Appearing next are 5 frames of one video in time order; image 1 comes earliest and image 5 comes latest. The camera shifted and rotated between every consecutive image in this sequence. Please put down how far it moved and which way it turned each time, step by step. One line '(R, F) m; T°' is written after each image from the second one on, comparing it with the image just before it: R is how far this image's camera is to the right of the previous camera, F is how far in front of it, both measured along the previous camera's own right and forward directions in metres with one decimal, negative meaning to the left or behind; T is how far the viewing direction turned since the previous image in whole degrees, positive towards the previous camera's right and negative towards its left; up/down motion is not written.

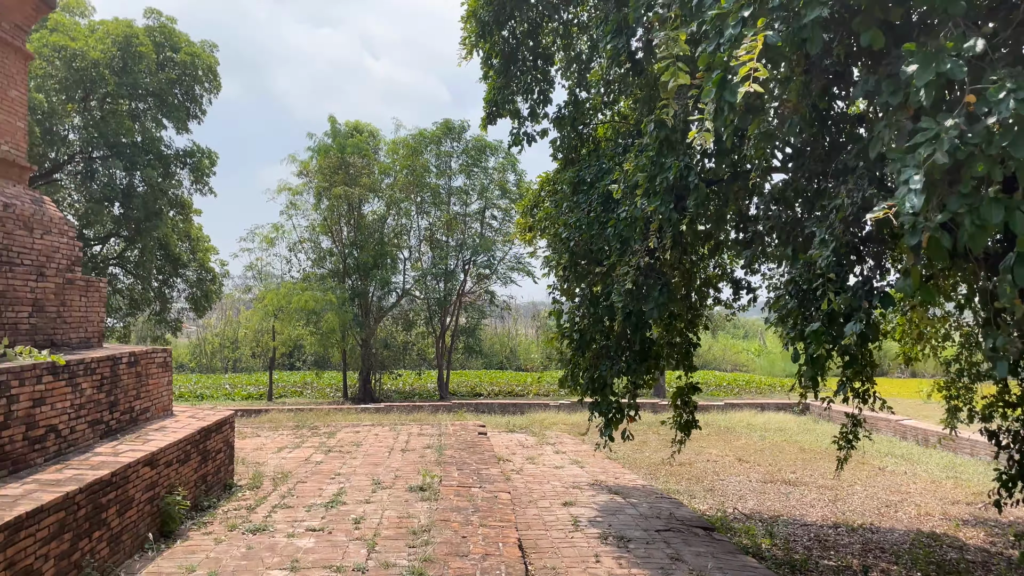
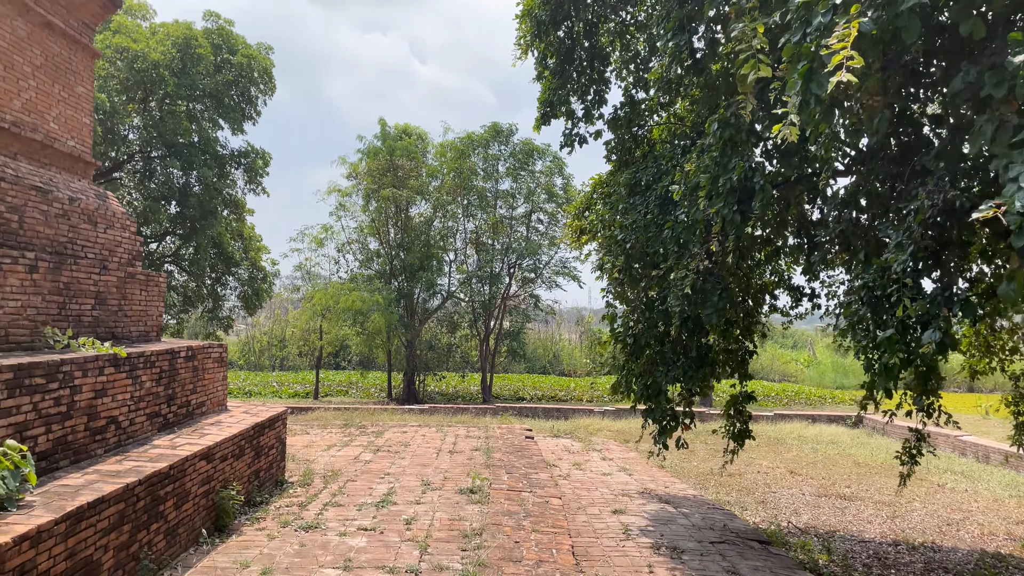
(-0.1, +0.1) m; -3°
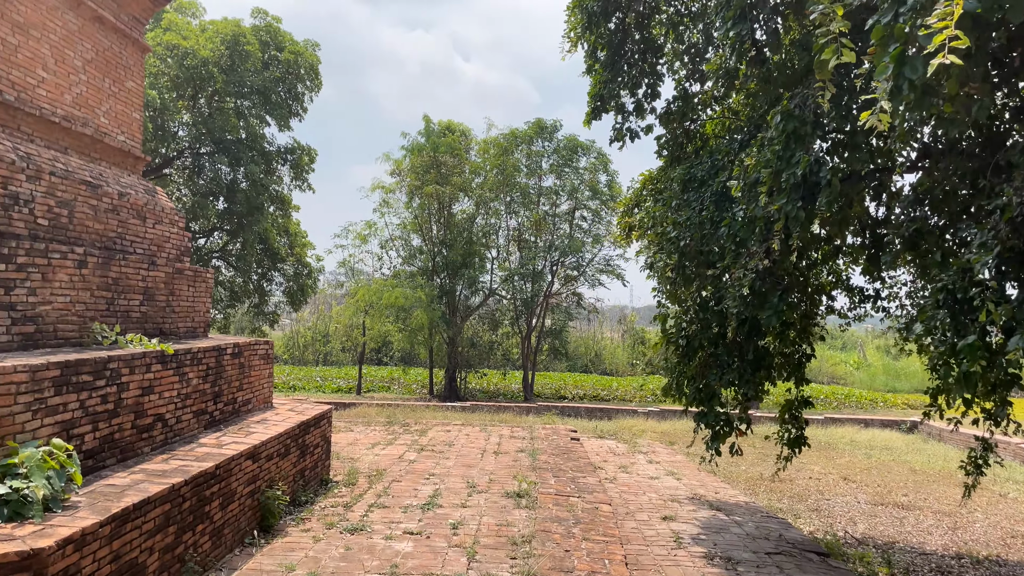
(-0.1, +0.1) m; -3°
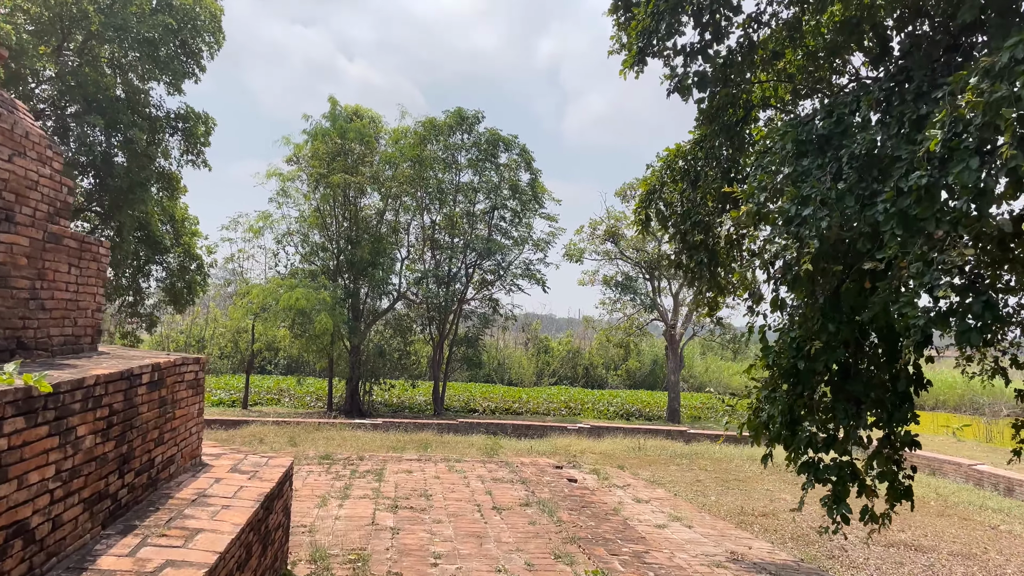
(-0.8, +1.7) m; +9°
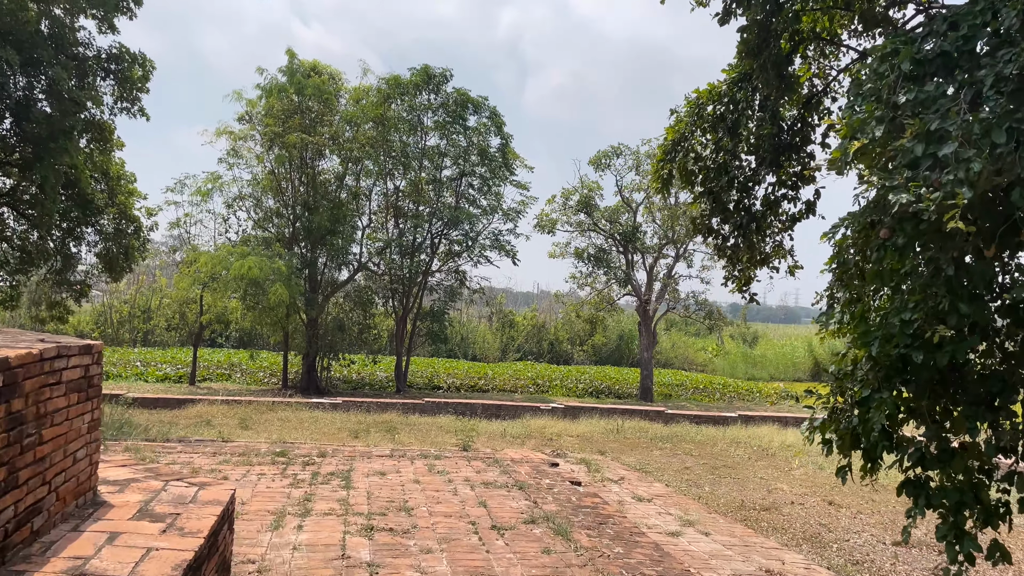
(-0.3, +1.0) m; +3°
